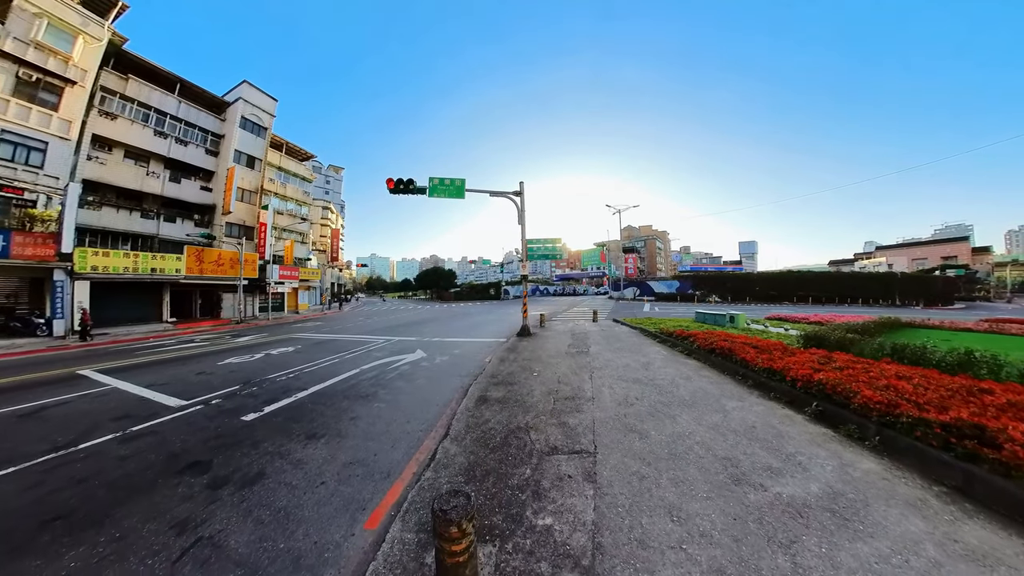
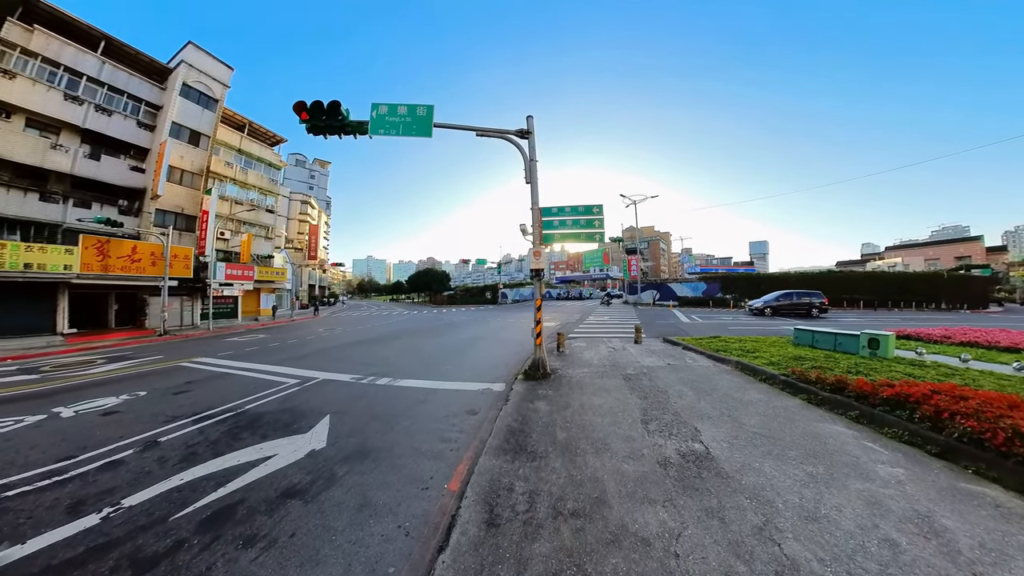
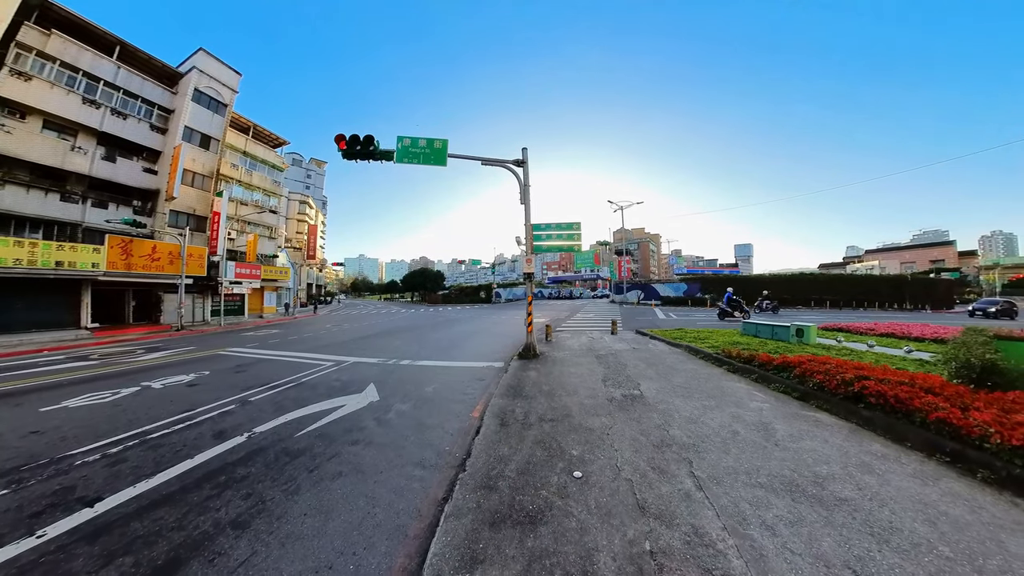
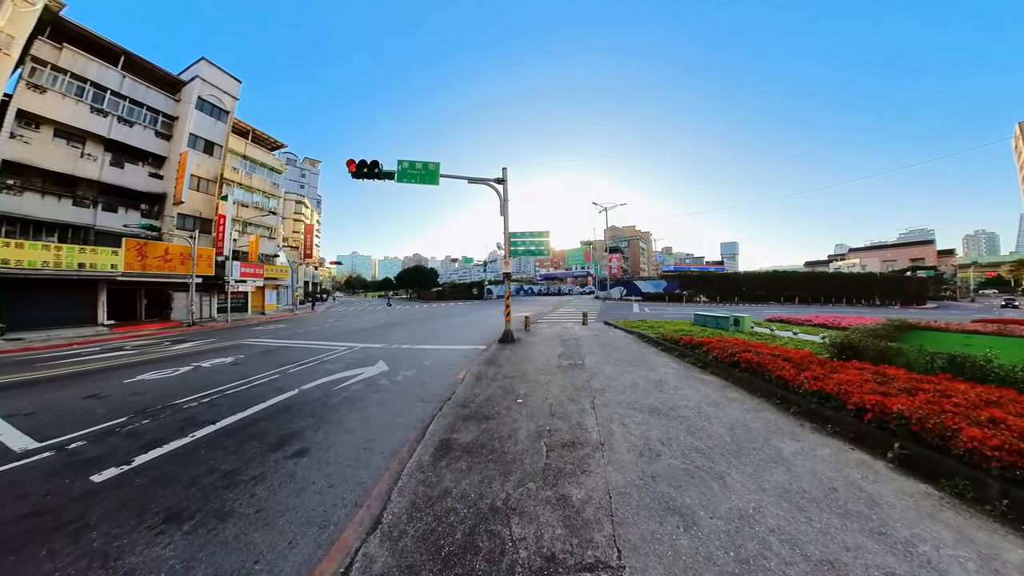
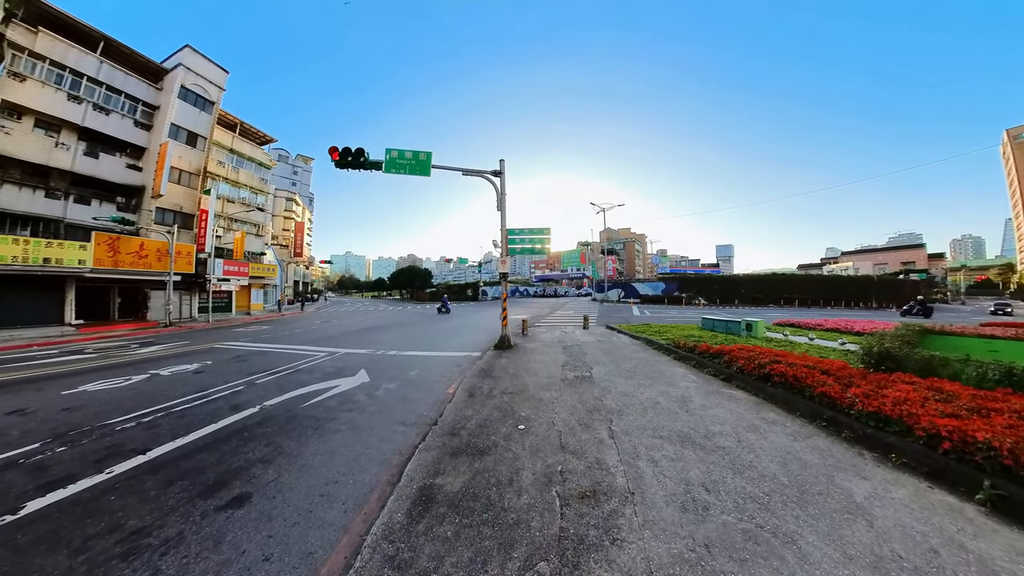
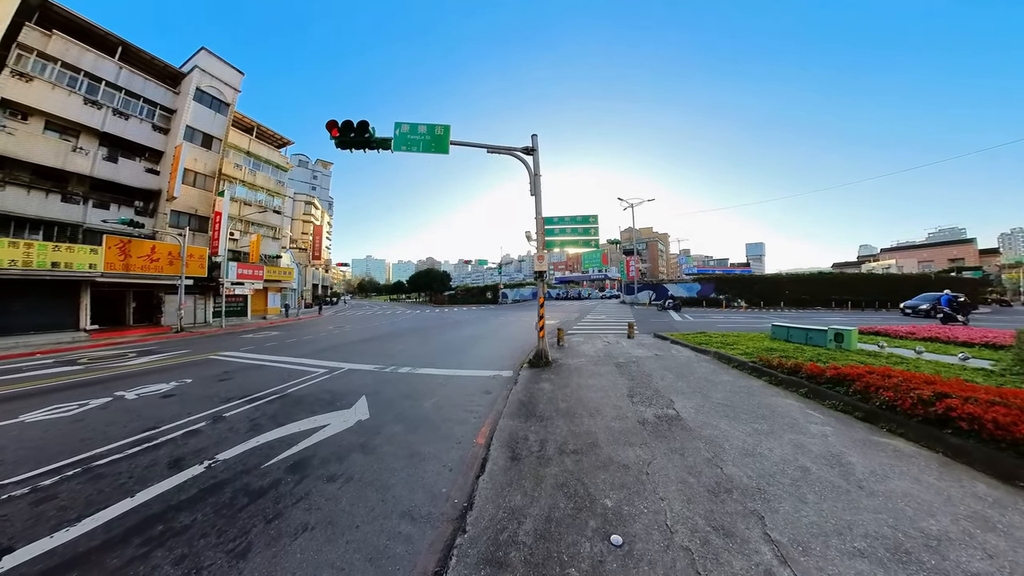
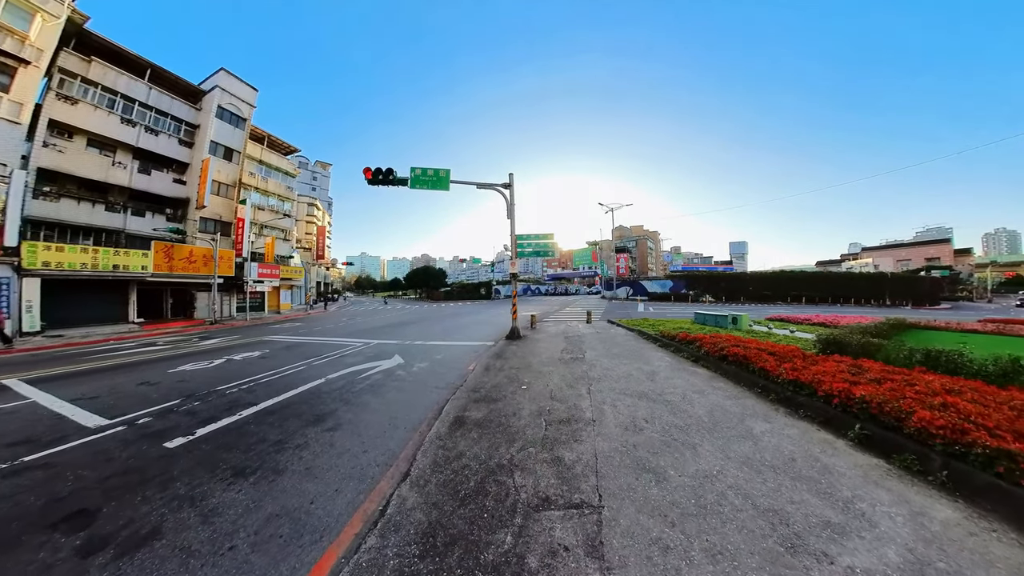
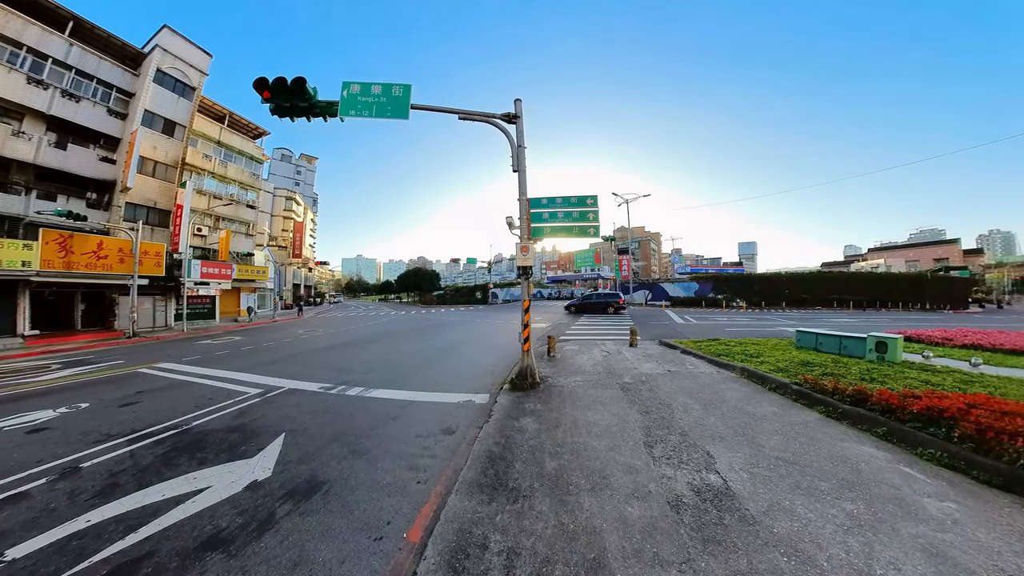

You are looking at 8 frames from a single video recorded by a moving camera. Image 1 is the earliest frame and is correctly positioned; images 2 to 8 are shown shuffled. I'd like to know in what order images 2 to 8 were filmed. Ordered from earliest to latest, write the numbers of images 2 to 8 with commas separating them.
7, 4, 5, 3, 6, 2, 8
